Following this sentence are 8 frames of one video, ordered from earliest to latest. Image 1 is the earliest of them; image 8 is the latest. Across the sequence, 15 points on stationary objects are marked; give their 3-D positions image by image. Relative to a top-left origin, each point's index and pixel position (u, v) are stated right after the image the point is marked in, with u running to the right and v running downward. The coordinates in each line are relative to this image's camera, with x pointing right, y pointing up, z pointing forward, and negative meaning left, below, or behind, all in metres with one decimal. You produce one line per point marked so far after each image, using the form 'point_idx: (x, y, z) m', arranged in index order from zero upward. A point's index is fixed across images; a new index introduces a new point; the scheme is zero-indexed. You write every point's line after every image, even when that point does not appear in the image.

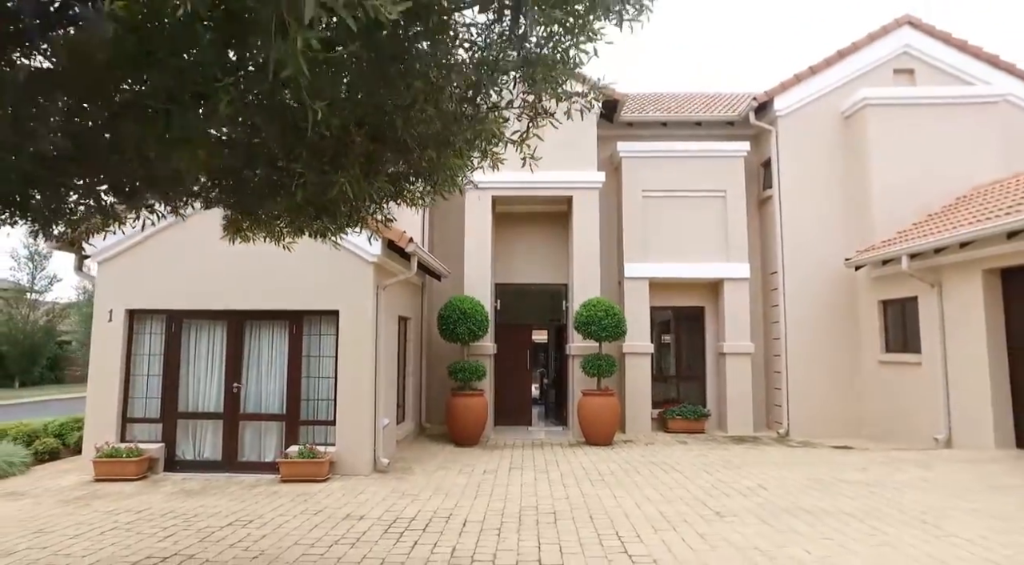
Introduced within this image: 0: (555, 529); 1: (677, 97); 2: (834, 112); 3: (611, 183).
0: (+0.4, -2.4, +6.0) m
1: (+4.3, +5.0, +16.3) m
2: (+7.1, +3.8, +13.4) m
3: (+2.3, +2.4, +14.4) m
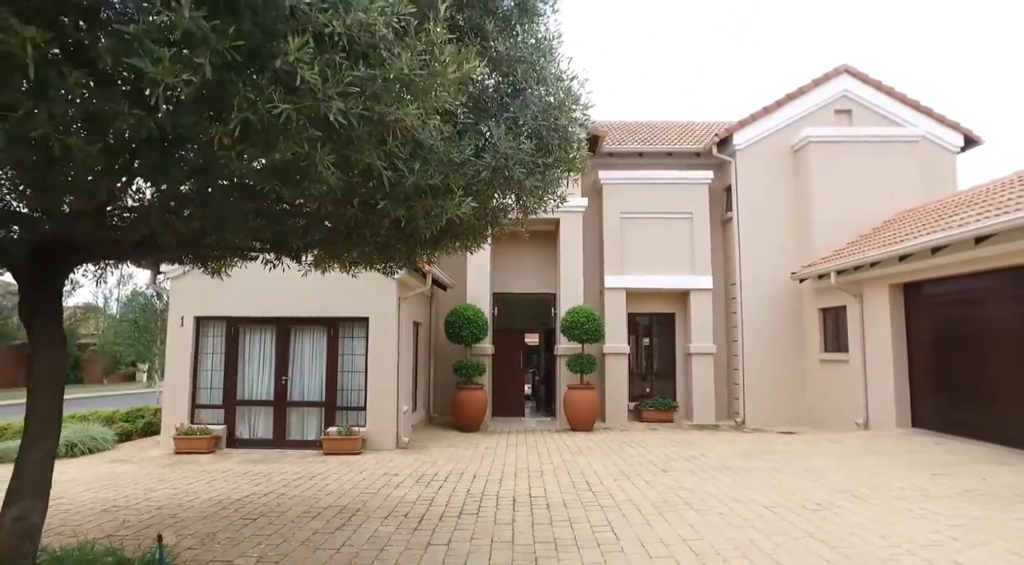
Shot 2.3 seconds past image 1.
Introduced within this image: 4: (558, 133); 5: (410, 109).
0: (+0.4, -2.6, +8.2) m
1: (+4.2, +4.7, +18.5) m
2: (+7.0, +3.5, +15.6) m
3: (+2.2, +2.1, +16.6) m
4: (+0.3, +1.0, +4.4) m
5: (-0.4, +0.8, +2.6) m
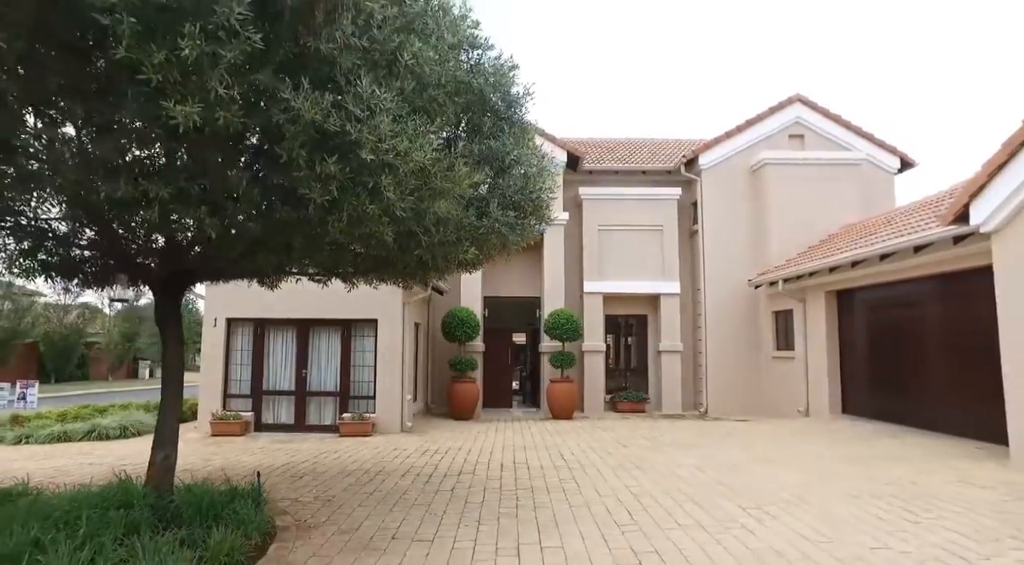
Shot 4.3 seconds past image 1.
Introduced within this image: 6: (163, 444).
0: (+0.2, -2.8, +10.0) m
1: (+3.9, +4.5, +20.4) m
2: (+6.7, +3.3, +17.5) m
3: (+1.9, +1.9, +18.4) m
4: (+0.2, +0.9, +6.3) m
5: (-0.5, +0.6, +4.4) m
6: (-3.3, -1.5, +5.8) m
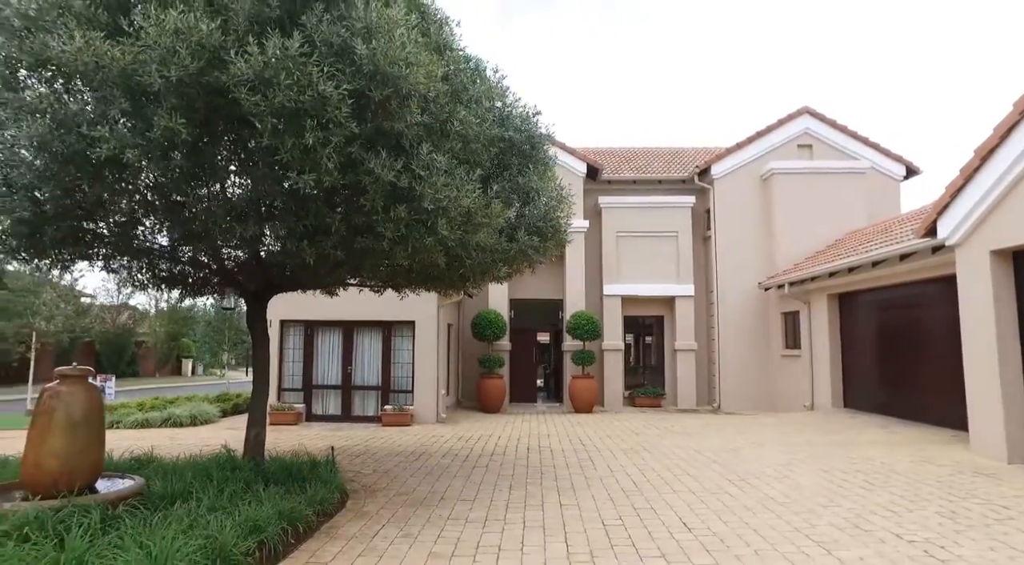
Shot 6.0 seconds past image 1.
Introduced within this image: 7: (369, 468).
0: (+0.7, -2.9, +11.3) m
1: (+4.7, +4.4, +21.5) m
2: (+7.4, +3.3, +18.6) m
3: (+2.7, +1.8, +19.6) m
4: (+0.5, +0.7, +7.6) m
5: (-0.3, +0.5, +5.7) m
6: (-3.0, -1.7, +7.2) m
7: (-1.9, -2.5, +8.3) m
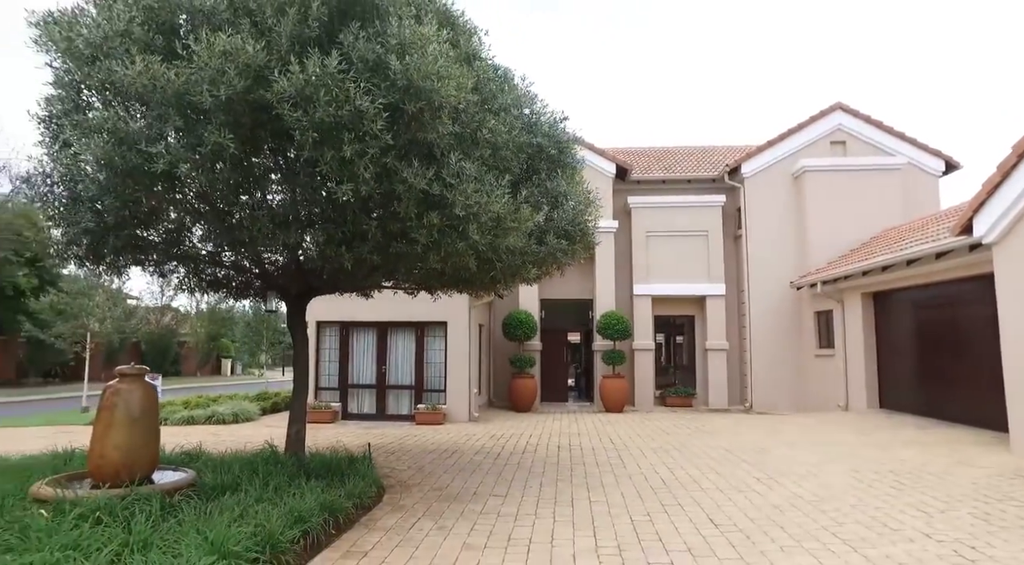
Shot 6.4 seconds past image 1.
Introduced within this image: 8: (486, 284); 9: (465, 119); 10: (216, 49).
0: (+1.2, -2.9, +11.4) m
1: (+5.7, +4.5, +21.4) m
2: (+8.3, +3.3, +18.4) m
3: (+3.6, +1.9, +19.7) m
4: (+0.8, +0.7, +7.7) m
5: (0.0, +0.4, +5.9) m
6: (-2.7, -1.7, +7.5) m
7: (-1.5, -2.6, +8.6) m
8: (-0.3, 0.0, +6.9) m
9: (-0.4, +1.5, +5.6) m
10: (-2.3, +1.8, +4.6) m
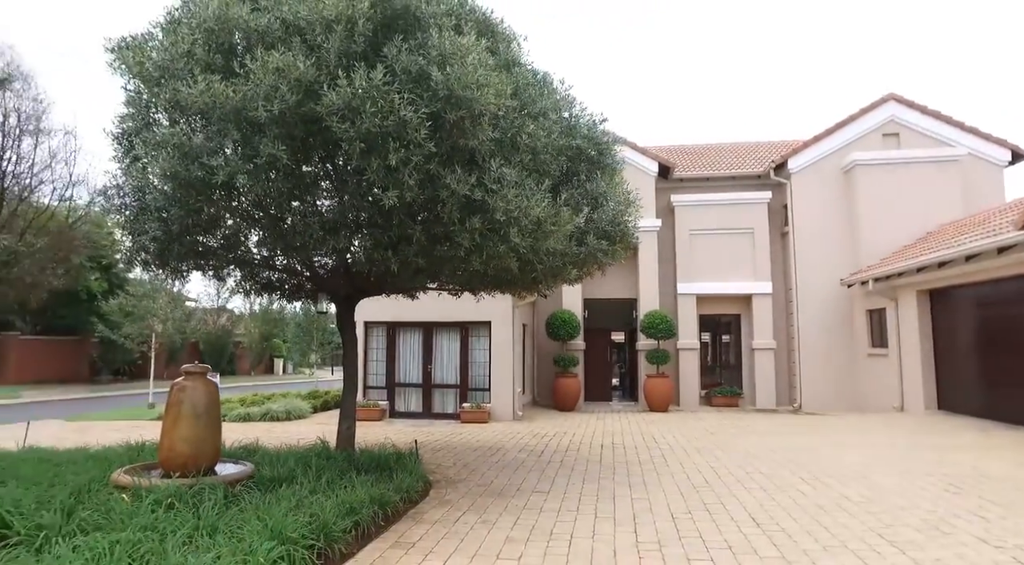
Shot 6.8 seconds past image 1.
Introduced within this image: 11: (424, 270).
0: (+2.0, -2.9, +11.5) m
1: (+7.2, +4.5, +21.1) m
2: (+9.6, +3.4, +17.9) m
3: (+5.0, +1.9, +19.5) m
4: (+1.4, +0.7, +7.8) m
5: (+0.4, +0.4, +6.0) m
6: (-2.1, -1.7, +7.8) m
7: (-0.9, -2.6, +8.8) m
8: (+0.2, 0.0, +7.1) m
9: (-0.1, +1.5, +5.8) m
10: (-2.0, +1.8, +4.9) m
11: (-0.9, +0.1, +6.5) m
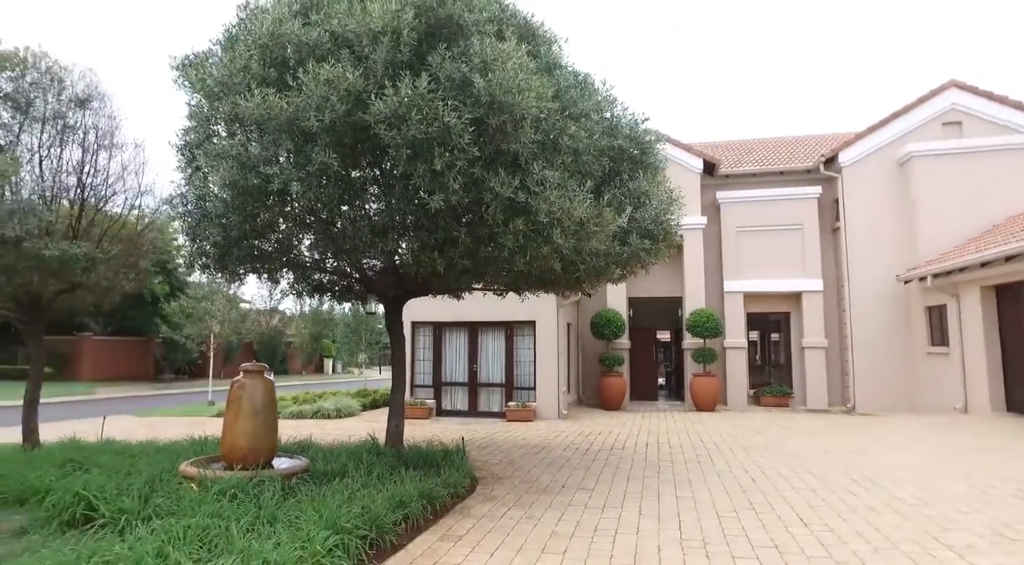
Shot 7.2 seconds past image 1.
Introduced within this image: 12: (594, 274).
0: (+2.9, -2.9, +11.4) m
1: (+8.6, +4.6, +20.6) m
2: (+10.8, +3.5, +17.2) m
3: (+6.3, +1.9, +19.2) m
4: (+1.9, +0.7, +7.8) m
5: (+0.8, +0.4, +6.1) m
6: (-1.5, -1.8, +8.1) m
7: (-0.2, -2.6, +8.9) m
8: (+0.7, 0.0, +7.1) m
9: (+0.3, +1.5, +5.9) m
10: (-1.6, +1.7, +5.2) m
11: (-0.5, +0.1, +6.7) m
12: (+0.9, +0.1, +6.9) m
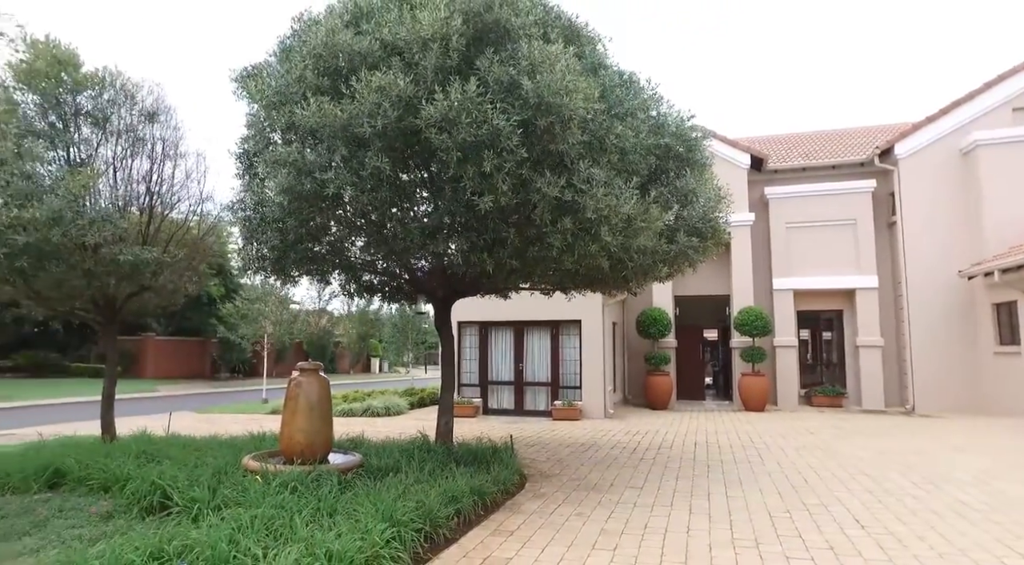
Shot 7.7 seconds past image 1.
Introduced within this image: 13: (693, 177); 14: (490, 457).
0: (+3.7, -2.8, +11.2) m
1: (+10.0, +4.7, +20.1) m
2: (+12.0, +3.6, +16.5) m
3: (+7.7, +2.0, +18.8) m
4: (+2.5, +0.8, +7.7) m
5: (+1.3, +0.5, +6.1) m
6: (-0.9, -1.8, +8.2) m
7: (+0.5, -2.6, +9.0) m
8: (+1.2, 0.0, +7.1) m
9: (+0.8, +1.5, +5.9) m
10: (-1.2, +1.7, +5.3) m
11: (0.0, +0.1, +6.8) m
12: (+1.5, +0.1, +6.9) m
13: (+2.2, +1.3, +7.5) m
14: (-0.3, -2.1, +7.4) m
